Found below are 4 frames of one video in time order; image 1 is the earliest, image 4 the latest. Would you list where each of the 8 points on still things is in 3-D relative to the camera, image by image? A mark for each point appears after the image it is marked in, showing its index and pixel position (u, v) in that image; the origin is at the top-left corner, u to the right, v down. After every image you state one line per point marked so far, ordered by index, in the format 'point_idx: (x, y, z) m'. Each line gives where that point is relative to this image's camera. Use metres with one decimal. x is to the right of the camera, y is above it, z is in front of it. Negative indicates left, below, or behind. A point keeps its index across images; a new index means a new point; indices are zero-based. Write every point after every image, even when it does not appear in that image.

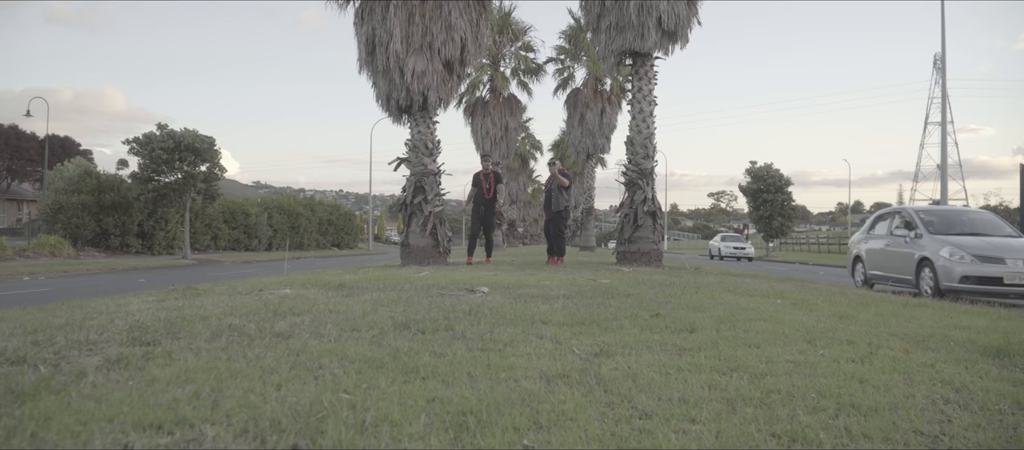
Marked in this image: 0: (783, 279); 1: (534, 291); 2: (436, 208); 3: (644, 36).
0: (+3.4, -0.7, +11.0) m
1: (+0.1, -0.4, +5.4) m
2: (-1.1, +0.3, +13.0) m
3: (+1.9, +2.8, +13.0) m
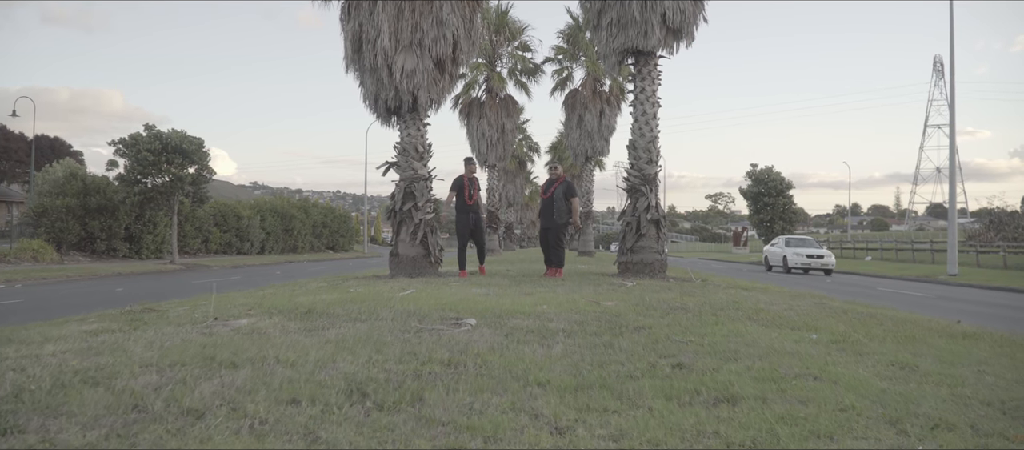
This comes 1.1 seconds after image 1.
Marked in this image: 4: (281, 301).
0: (+3.3, -0.8, +10.3) m
1: (+0.1, -0.5, +4.6) m
2: (-1.2, +0.1, +12.3) m
3: (+1.9, +2.7, +12.3) m
4: (-1.8, -0.6, +6.7) m
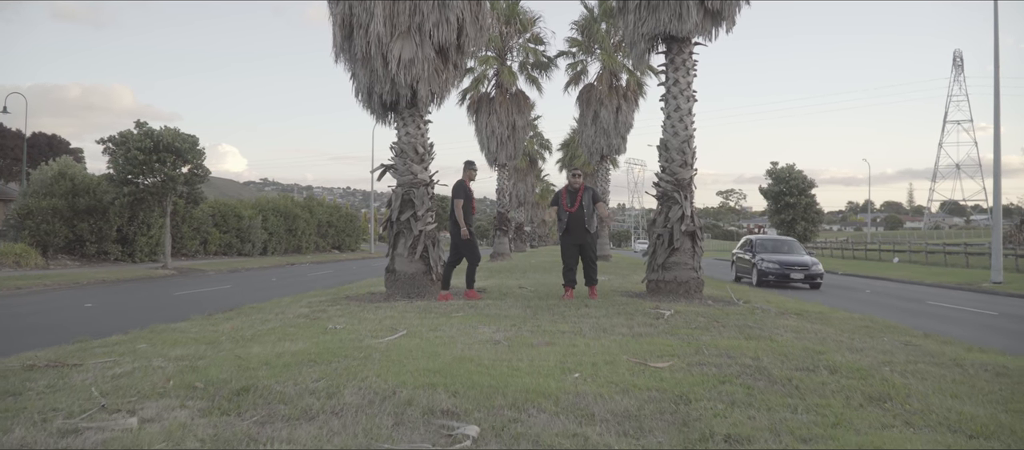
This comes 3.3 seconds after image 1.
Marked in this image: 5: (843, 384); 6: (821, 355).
0: (+3.5, -1.0, +8.7) m
1: (+0.2, -0.7, +3.0) m
2: (-1.0, 0.0, +10.7) m
3: (+2.0, +2.5, +10.6) m
4: (-1.7, -0.8, +5.1) m
5: (+1.6, -0.8, +4.4) m
6: (+1.9, -0.8, +5.5) m
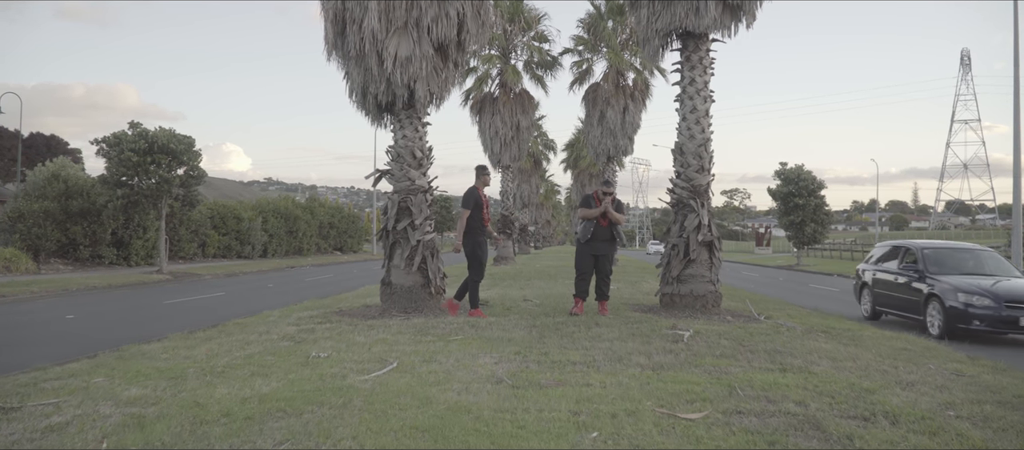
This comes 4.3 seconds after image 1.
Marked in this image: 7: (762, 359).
0: (+3.5, -1.1, +7.9) m
1: (+0.2, -0.8, +2.3) m
2: (-1.0, -0.1, +10.0) m
3: (+2.1, +2.4, +9.9) m
4: (-1.6, -0.9, +4.4) m
5: (+1.6, -0.9, +3.7) m
6: (+2.0, -0.9, +4.8) m
7: (+1.7, -0.9, +6.2) m
